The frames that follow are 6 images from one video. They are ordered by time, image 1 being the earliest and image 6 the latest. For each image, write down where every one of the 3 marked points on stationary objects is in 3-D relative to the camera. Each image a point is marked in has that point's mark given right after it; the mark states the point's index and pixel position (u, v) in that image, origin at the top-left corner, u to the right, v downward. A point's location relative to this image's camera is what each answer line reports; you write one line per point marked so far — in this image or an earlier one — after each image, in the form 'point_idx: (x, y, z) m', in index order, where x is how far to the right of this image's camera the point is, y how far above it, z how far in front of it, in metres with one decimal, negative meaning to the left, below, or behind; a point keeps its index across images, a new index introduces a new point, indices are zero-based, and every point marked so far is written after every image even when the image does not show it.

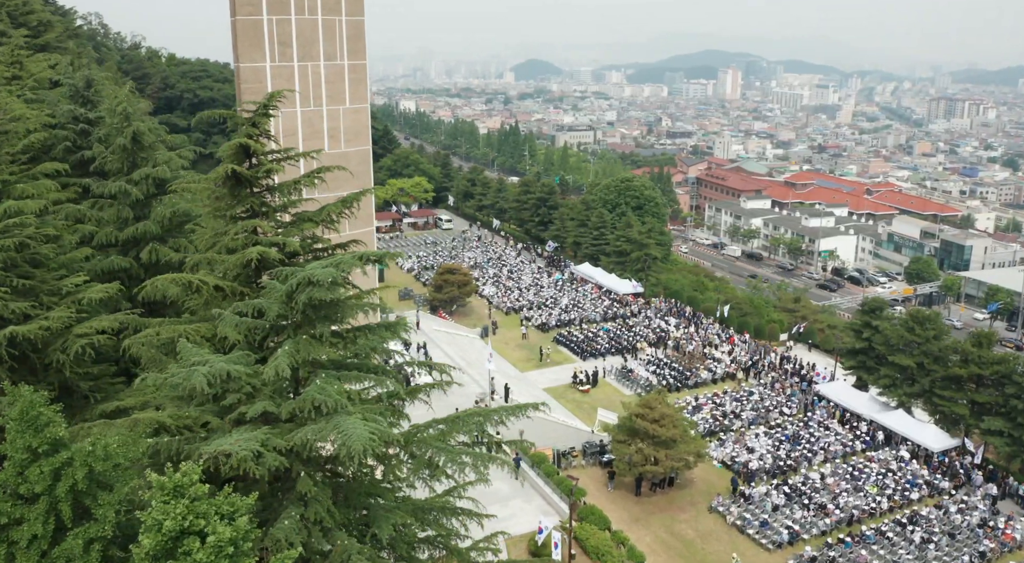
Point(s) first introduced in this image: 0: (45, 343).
0: (-7.0, -0.9, +11.6) m
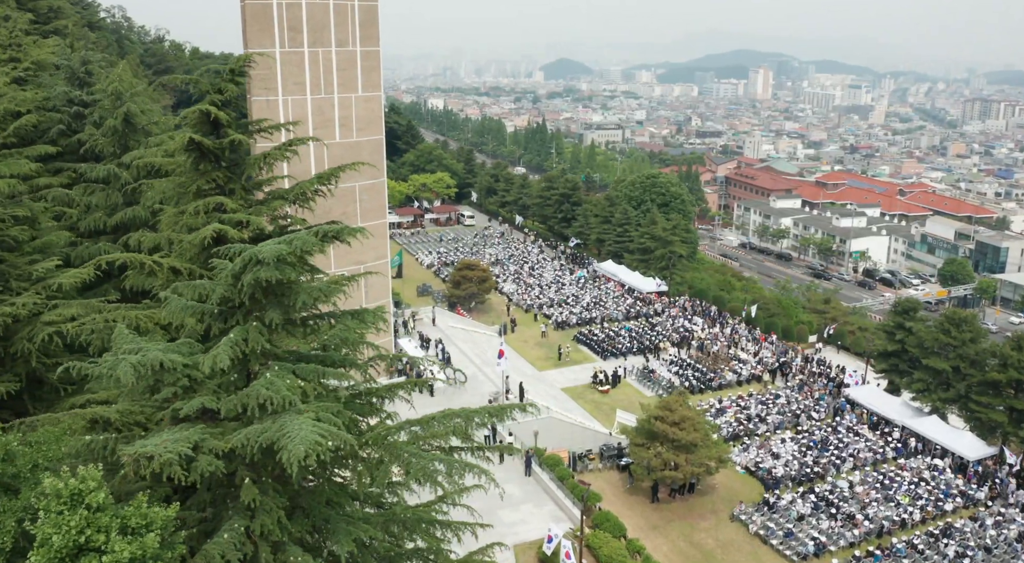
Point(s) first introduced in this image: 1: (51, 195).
0: (-7.0, -0.7, +10.8) m
1: (-8.8, +1.7, +14.8) m
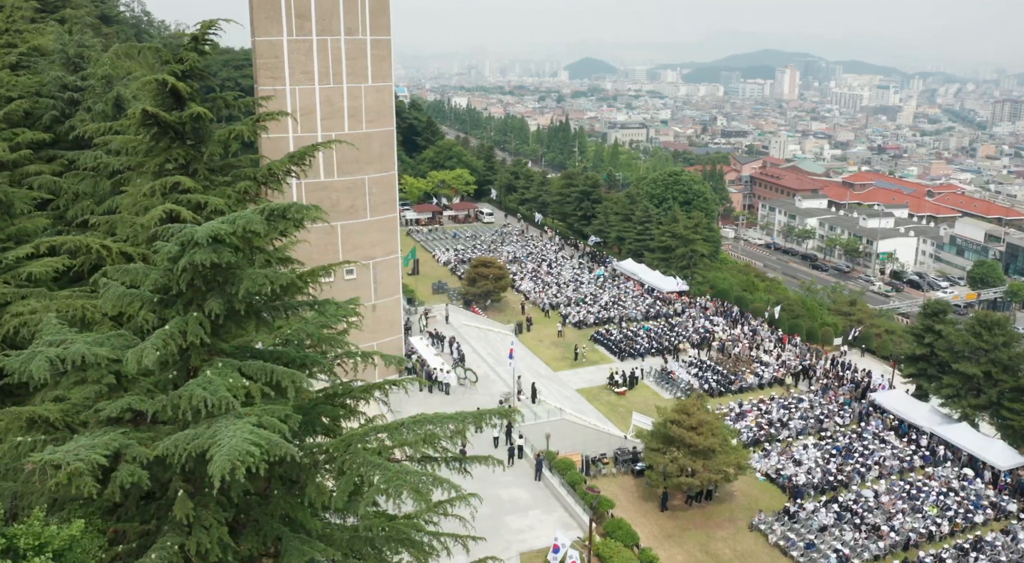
0: (-7.1, -0.6, +10.2) m
1: (-8.7, +1.9, +14.3) m
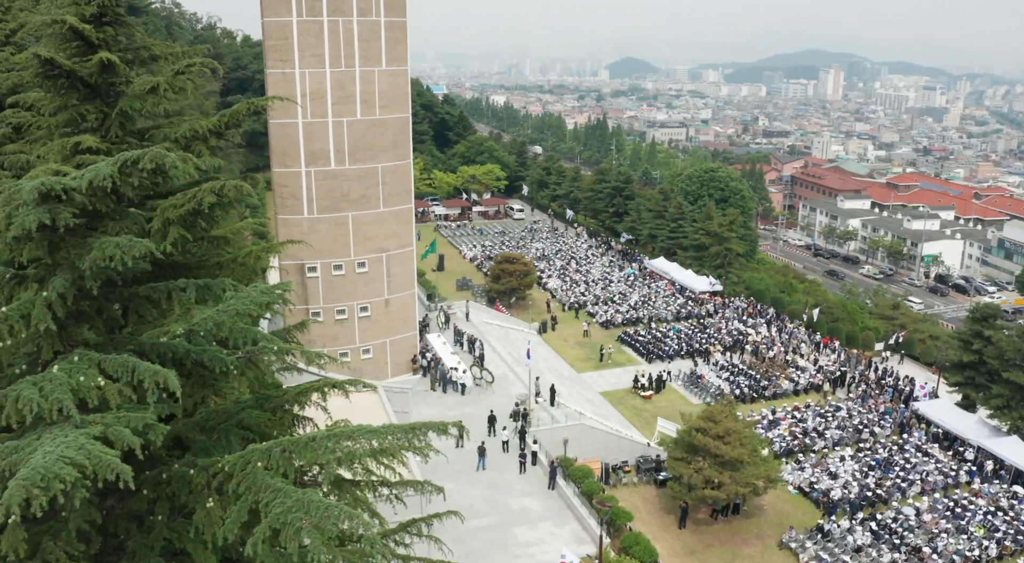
0: (-7.2, -0.4, +9.3) m
1: (-8.7, +2.1, +13.4) m
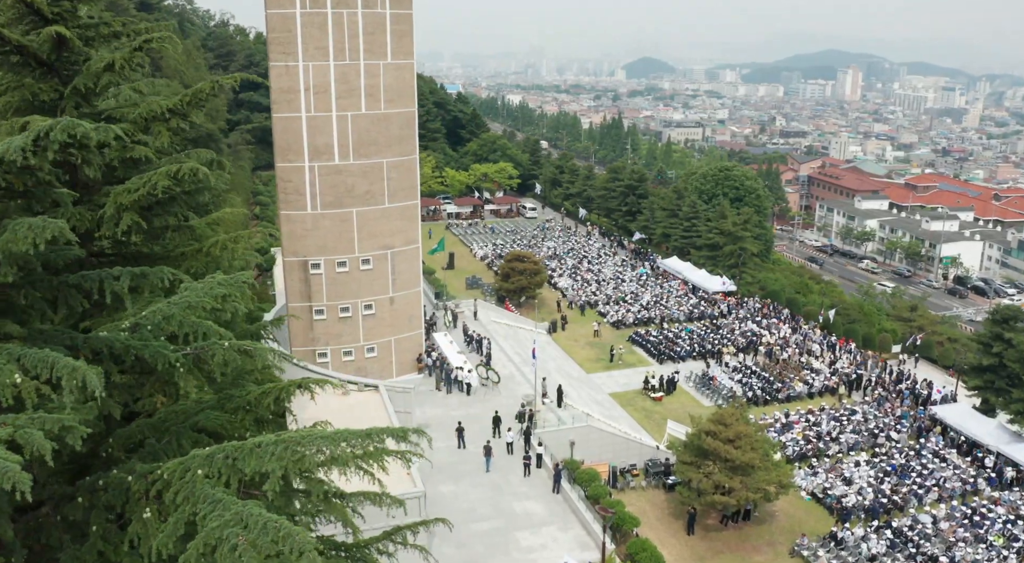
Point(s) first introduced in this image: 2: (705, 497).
0: (-7.3, -0.4, +8.9) m
1: (-8.7, +2.1, +13.1) m
2: (+4.9, -5.6, +20.0) m
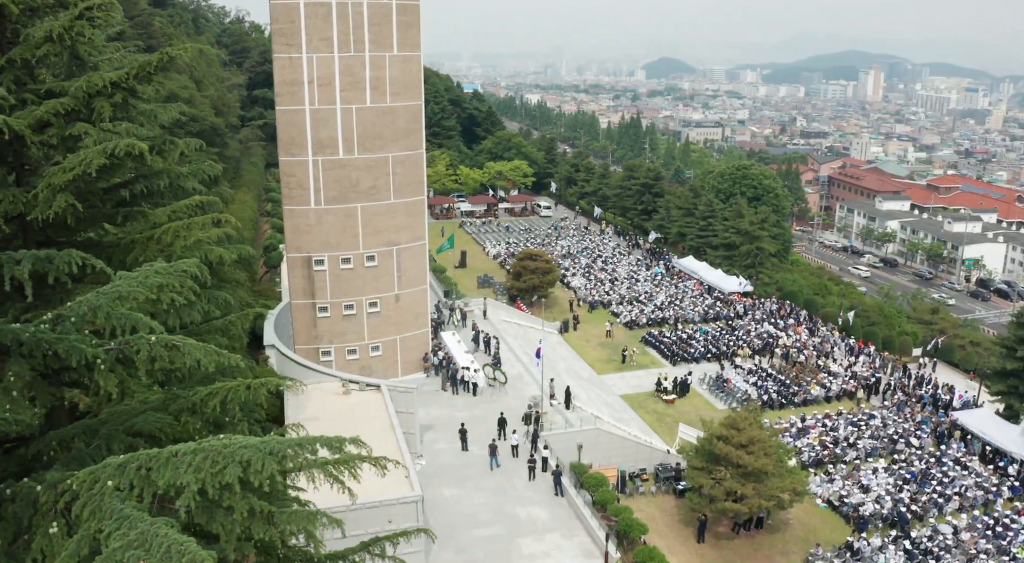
0: (-7.4, -0.3, +8.5) m
1: (-8.7, +2.2, +12.7) m
2: (+5.0, -5.6, +19.3) m
